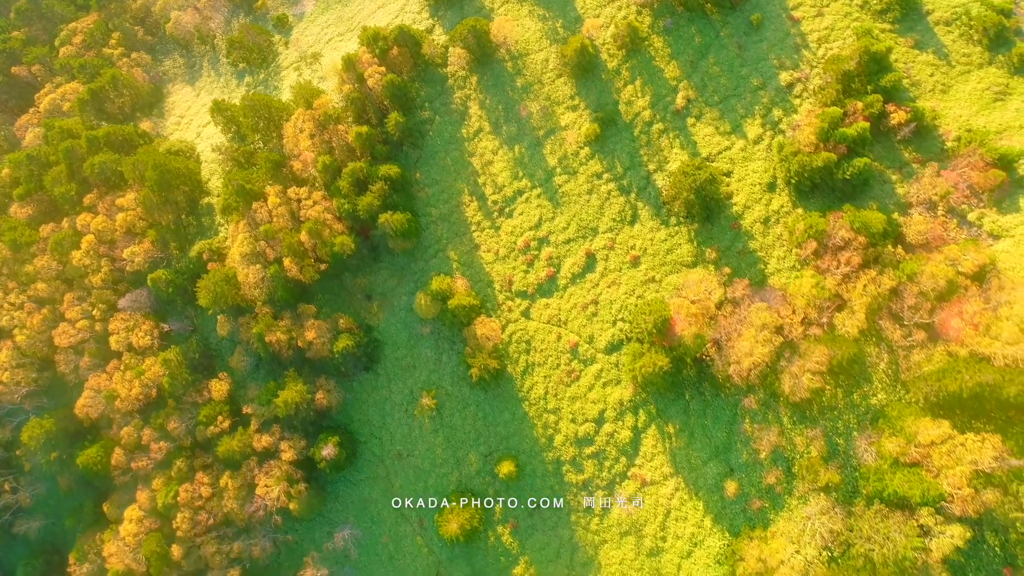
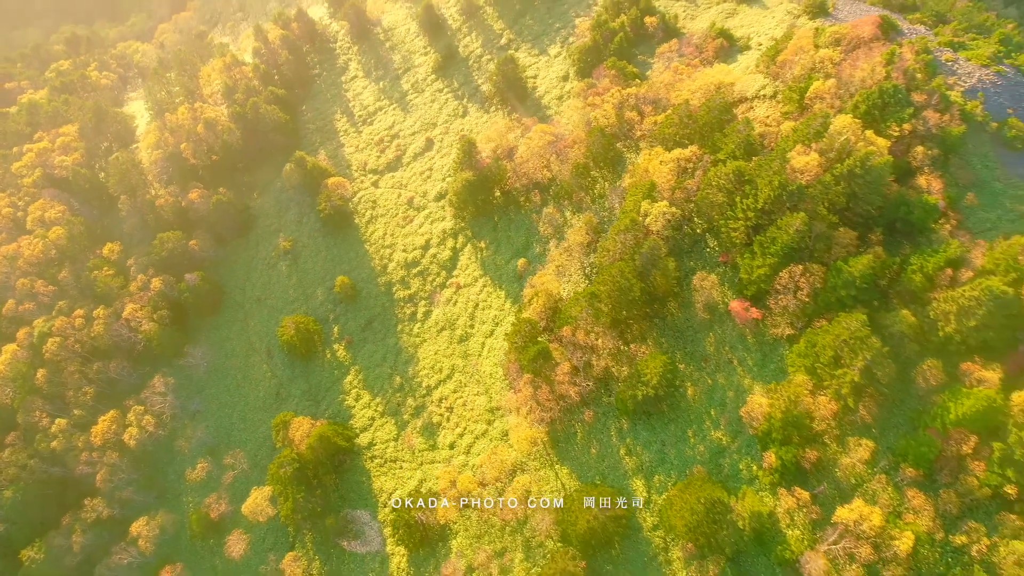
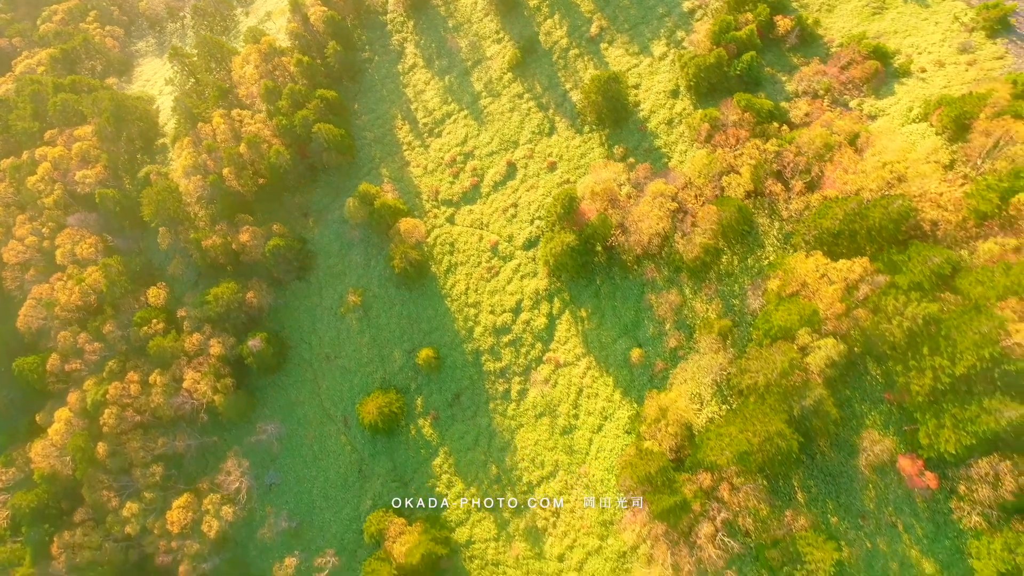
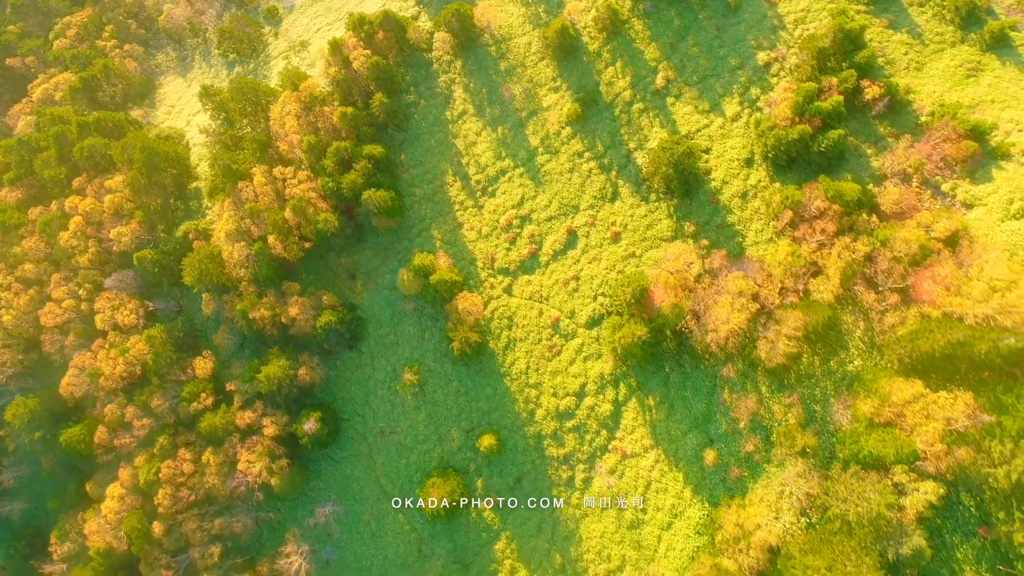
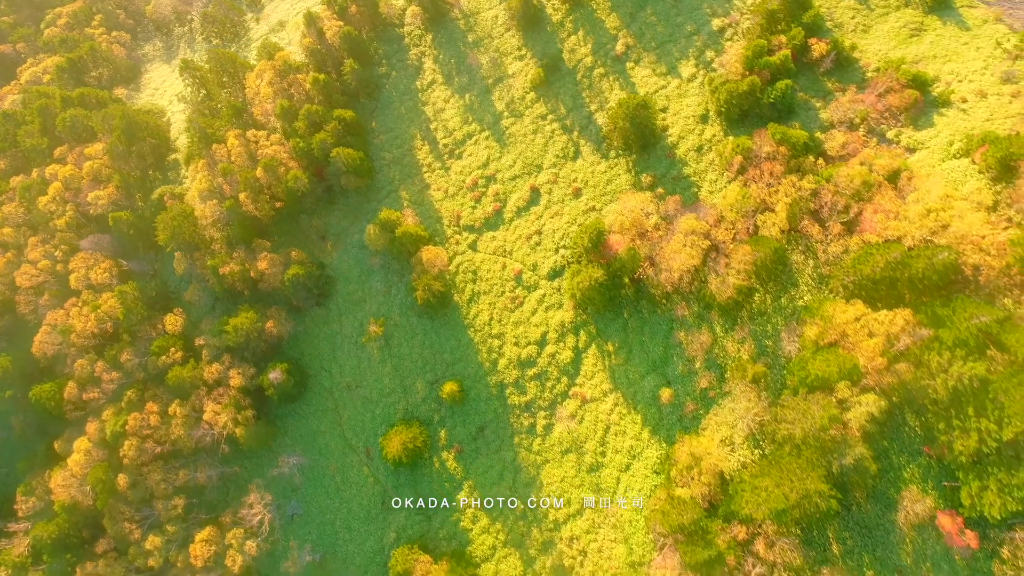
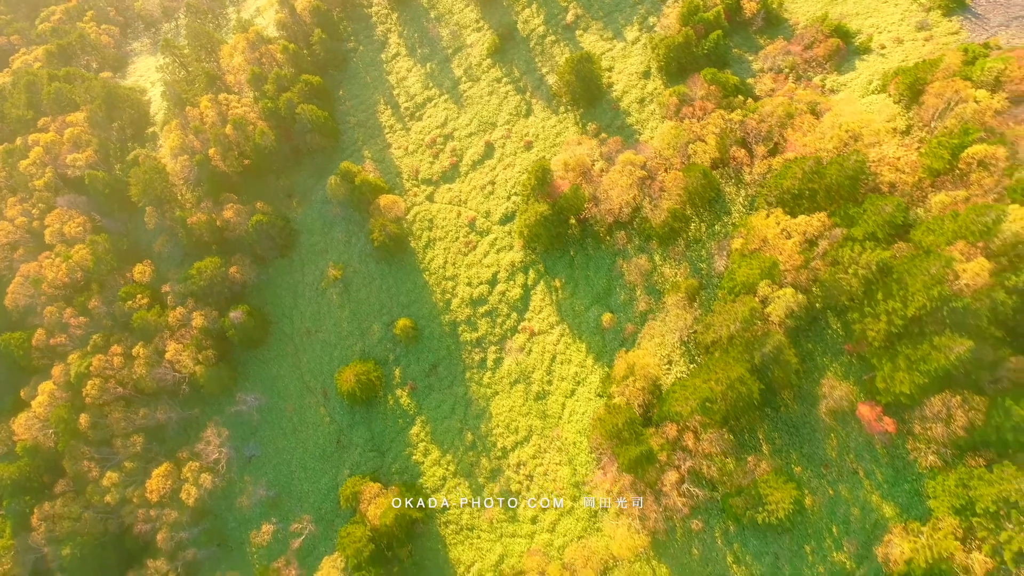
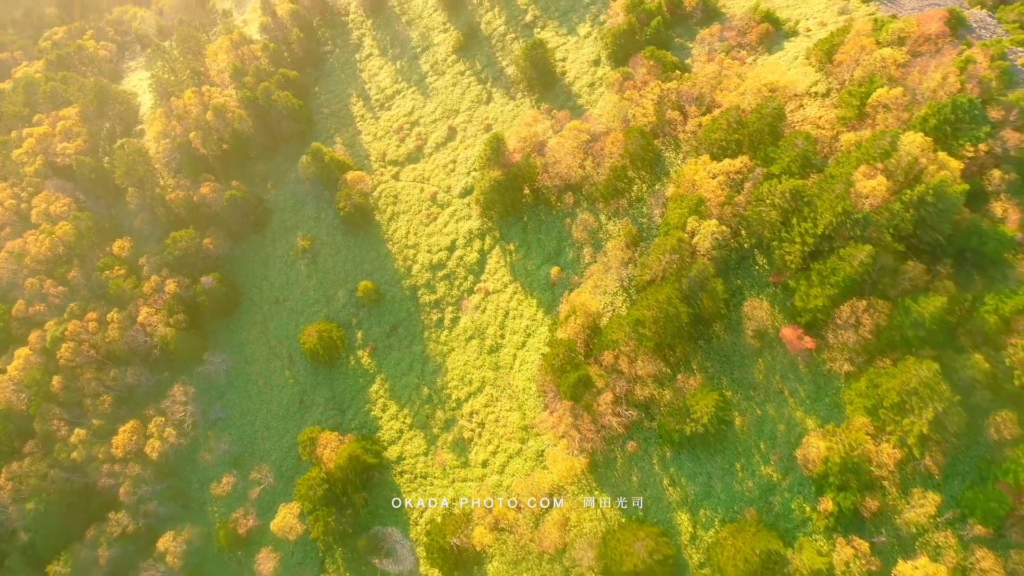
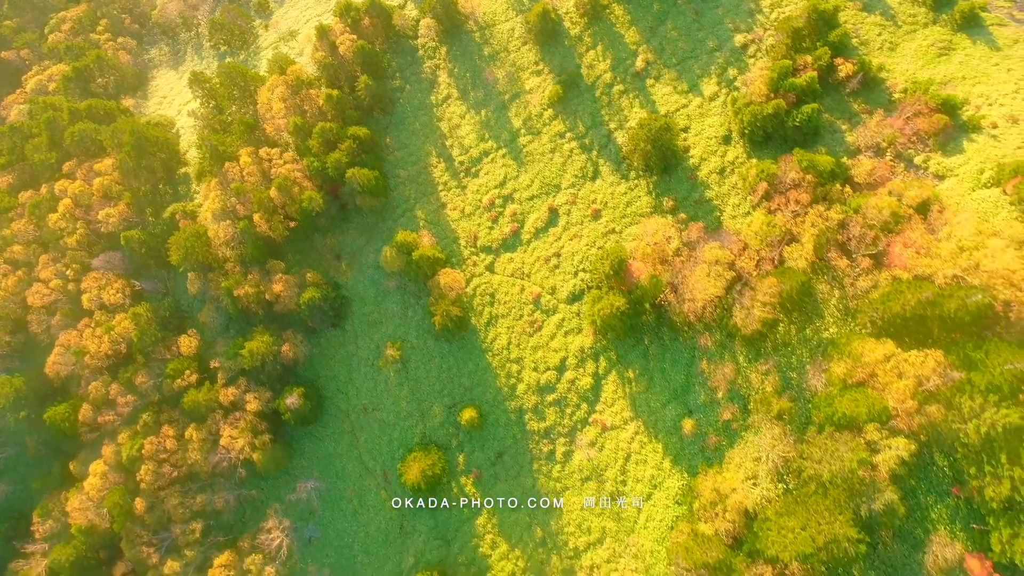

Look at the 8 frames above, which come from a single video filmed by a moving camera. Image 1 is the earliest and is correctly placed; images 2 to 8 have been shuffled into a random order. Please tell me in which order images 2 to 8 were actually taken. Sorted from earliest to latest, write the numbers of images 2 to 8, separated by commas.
4, 8, 5, 3, 6, 7, 2
